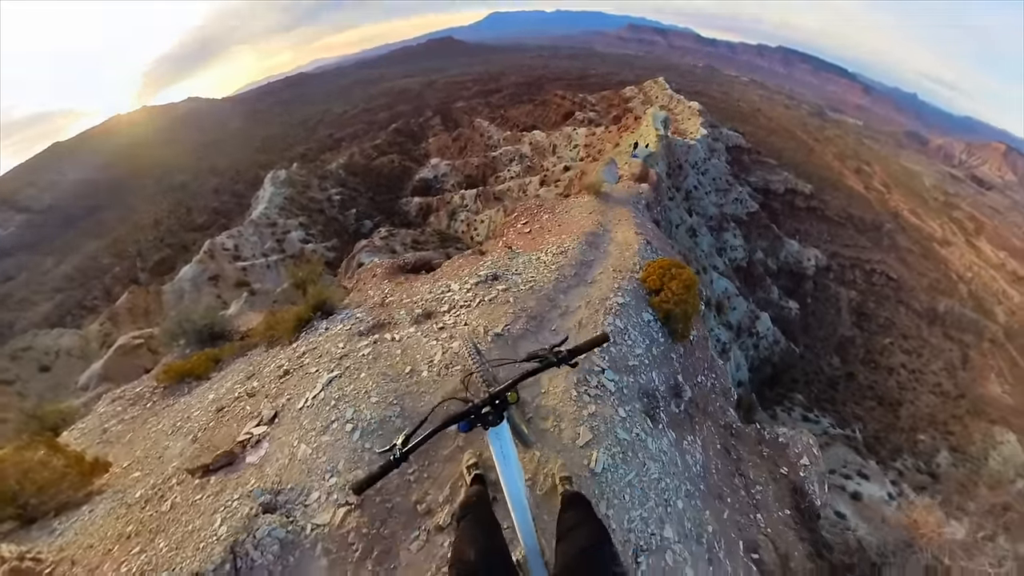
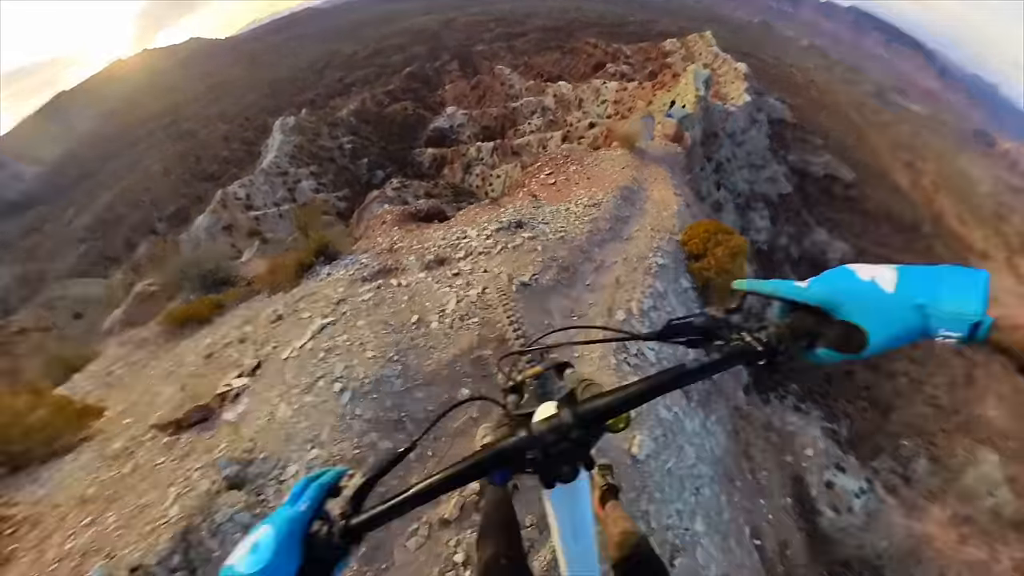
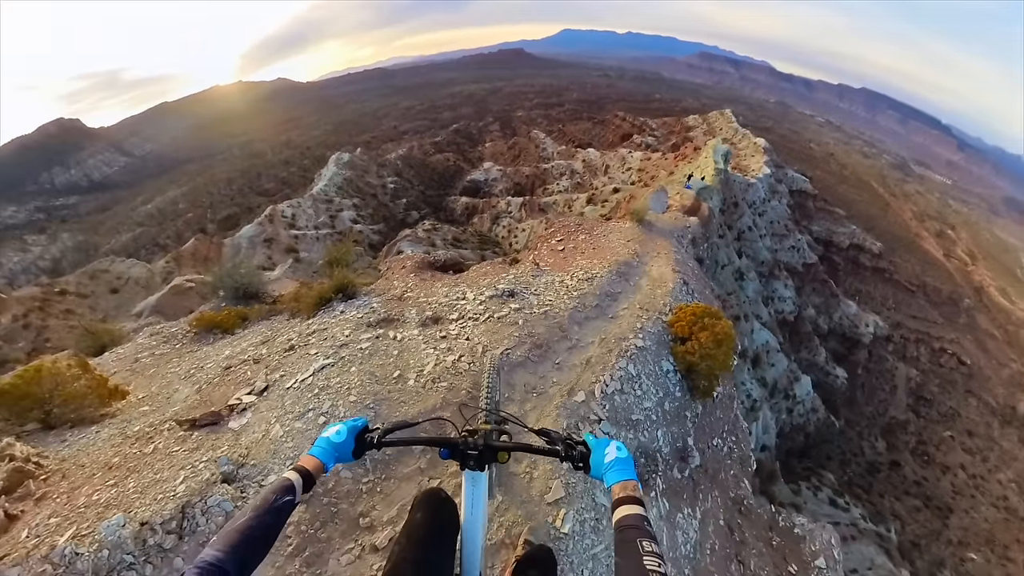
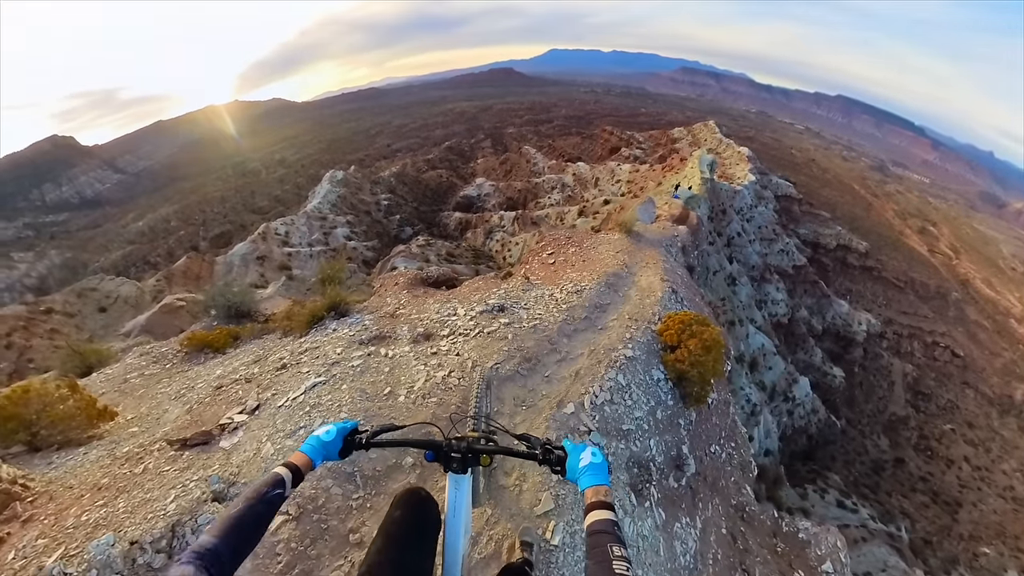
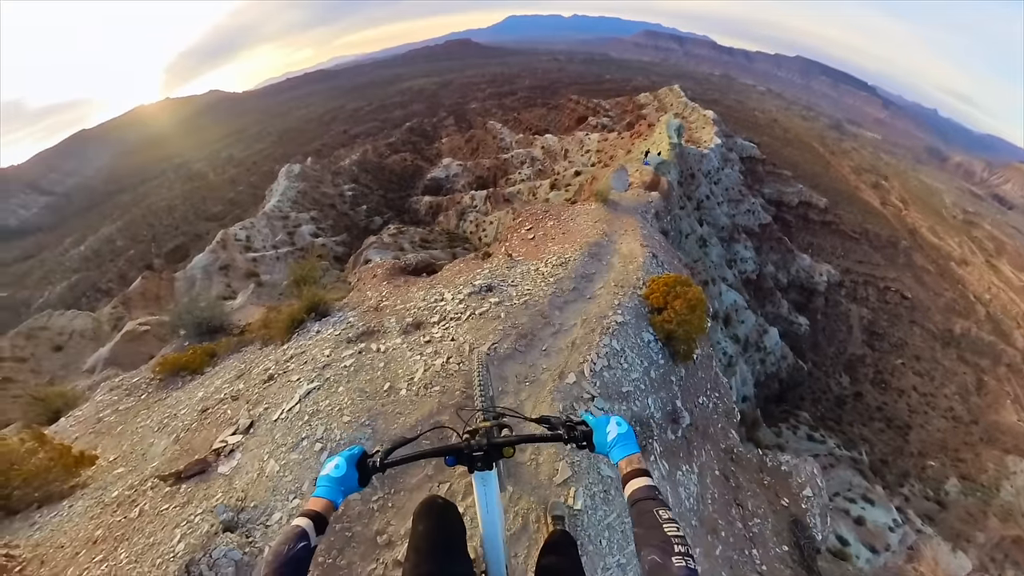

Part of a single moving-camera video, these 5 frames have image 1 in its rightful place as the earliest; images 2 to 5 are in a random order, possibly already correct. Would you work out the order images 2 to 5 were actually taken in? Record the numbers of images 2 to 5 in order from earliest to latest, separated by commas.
2, 5, 3, 4
